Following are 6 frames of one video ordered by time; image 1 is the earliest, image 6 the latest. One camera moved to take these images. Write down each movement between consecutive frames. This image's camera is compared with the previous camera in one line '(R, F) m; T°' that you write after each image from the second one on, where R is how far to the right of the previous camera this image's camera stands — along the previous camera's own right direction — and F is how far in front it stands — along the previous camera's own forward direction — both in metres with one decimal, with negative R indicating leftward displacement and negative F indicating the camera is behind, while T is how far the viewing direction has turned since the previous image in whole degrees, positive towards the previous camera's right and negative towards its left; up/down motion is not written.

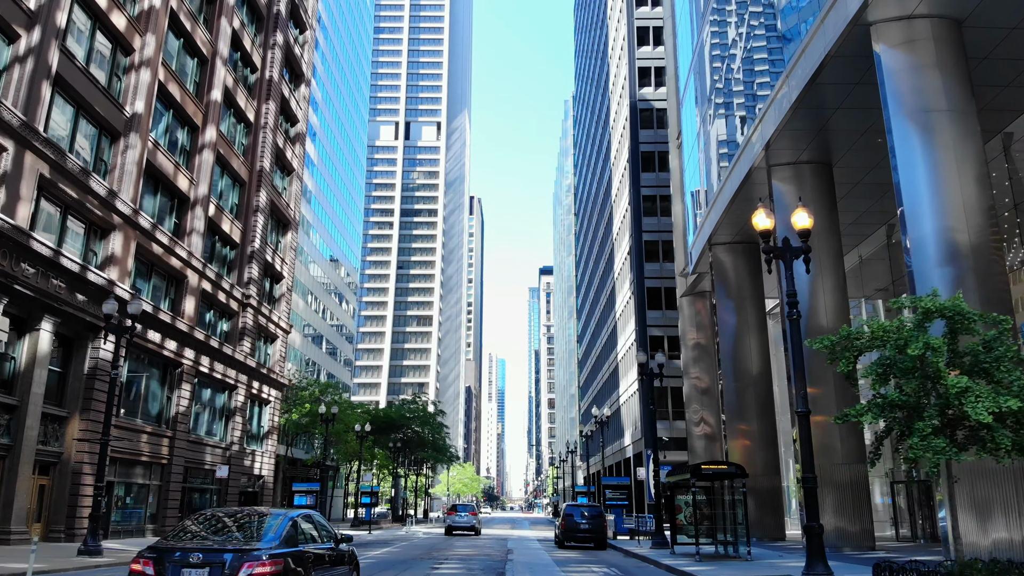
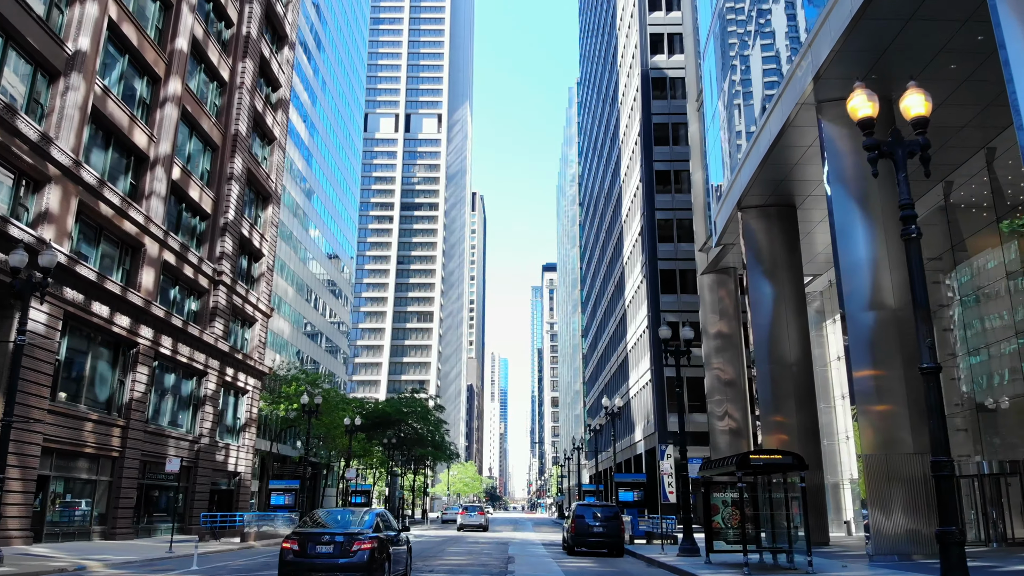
(0.0, +4.3) m; 0°
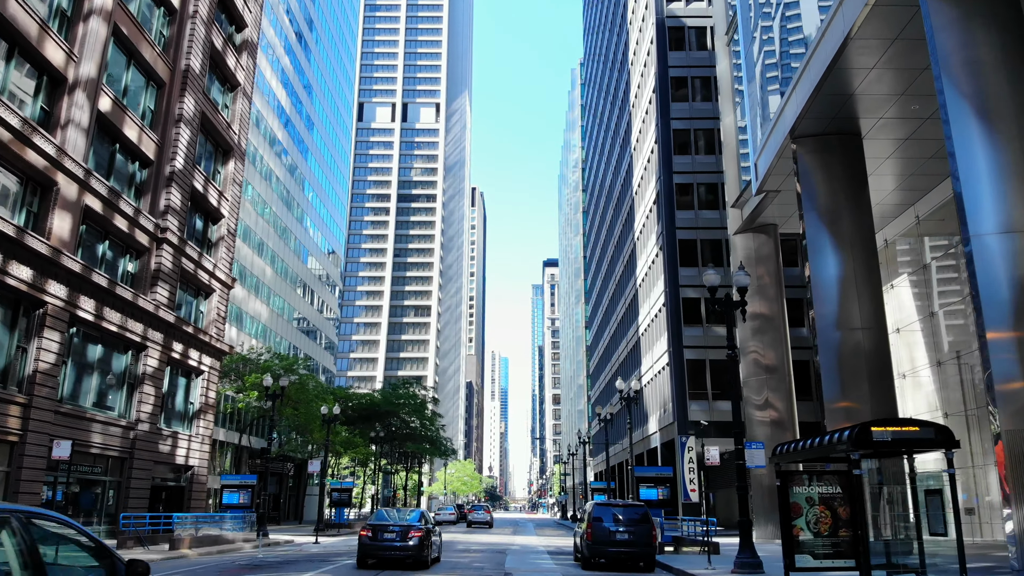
(+0.1, +5.9) m; 0°
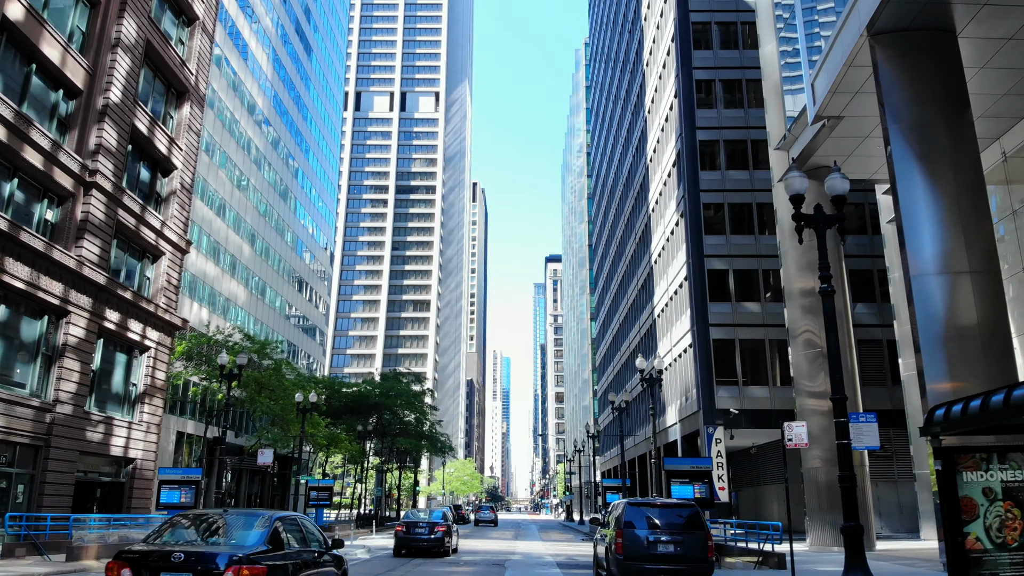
(0.0, +5.4) m; 0°
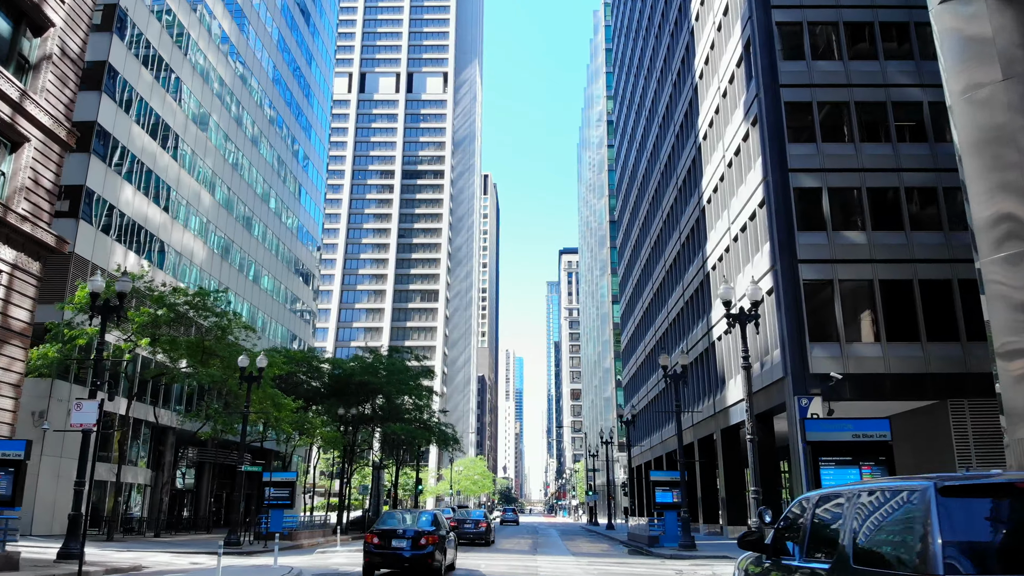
(-0.2, +9.8) m; -1°
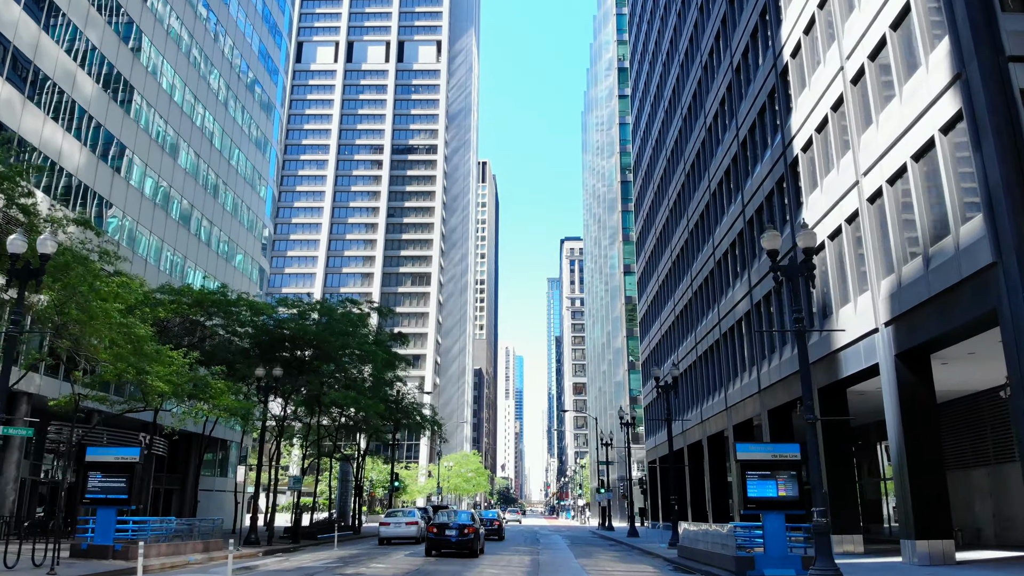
(+0.4, +12.3) m; 0°
